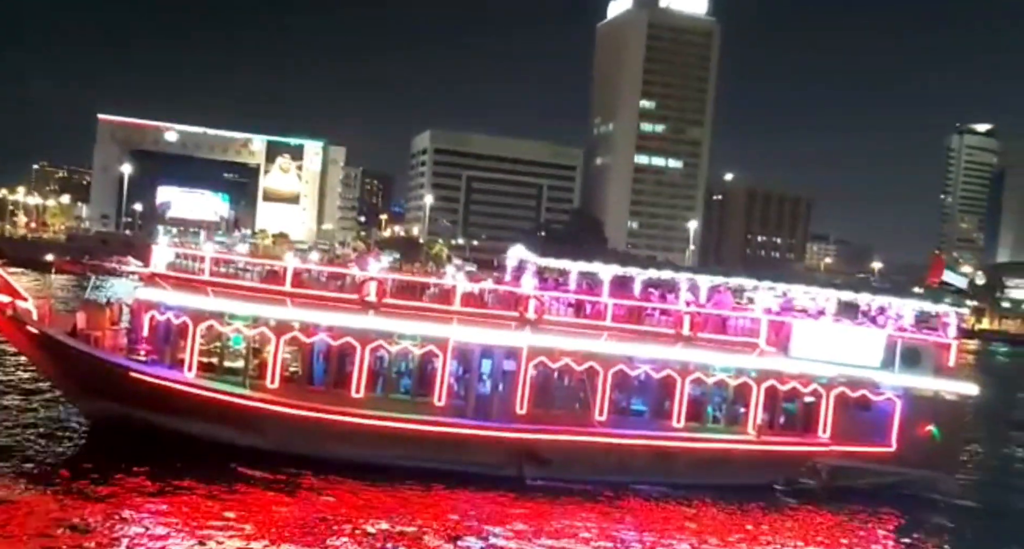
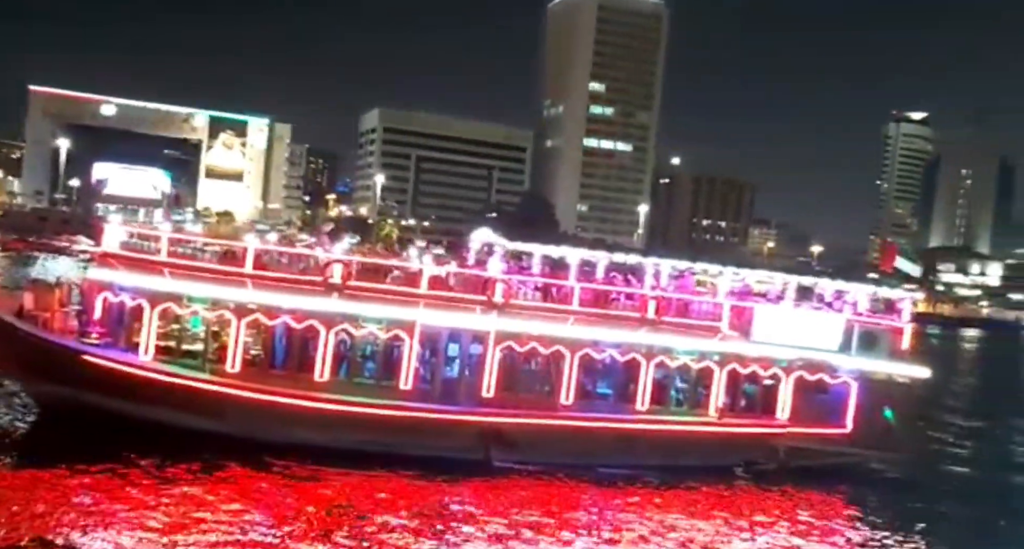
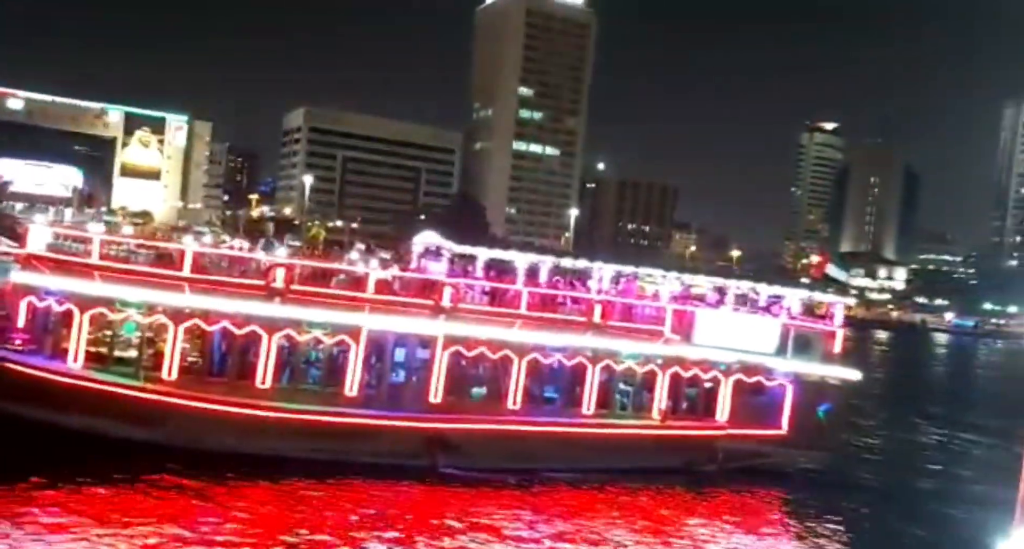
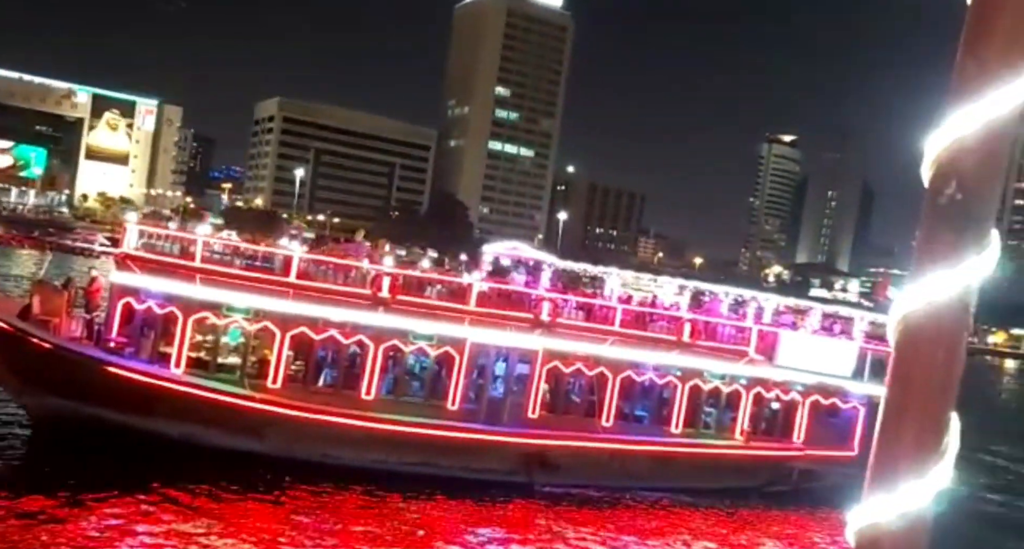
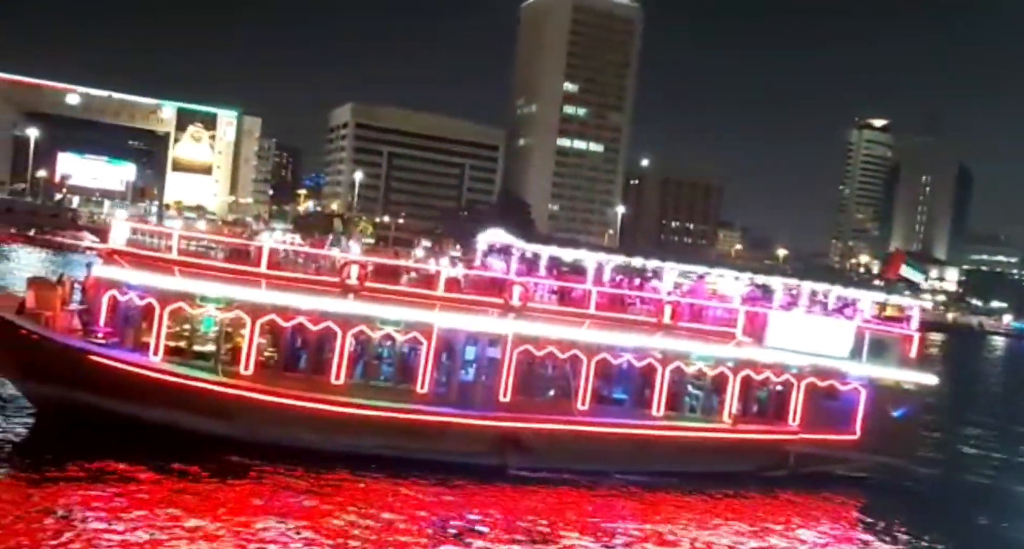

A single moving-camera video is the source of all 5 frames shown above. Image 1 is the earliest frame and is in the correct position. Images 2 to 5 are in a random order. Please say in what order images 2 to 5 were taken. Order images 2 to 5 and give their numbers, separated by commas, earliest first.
2, 3, 5, 4
